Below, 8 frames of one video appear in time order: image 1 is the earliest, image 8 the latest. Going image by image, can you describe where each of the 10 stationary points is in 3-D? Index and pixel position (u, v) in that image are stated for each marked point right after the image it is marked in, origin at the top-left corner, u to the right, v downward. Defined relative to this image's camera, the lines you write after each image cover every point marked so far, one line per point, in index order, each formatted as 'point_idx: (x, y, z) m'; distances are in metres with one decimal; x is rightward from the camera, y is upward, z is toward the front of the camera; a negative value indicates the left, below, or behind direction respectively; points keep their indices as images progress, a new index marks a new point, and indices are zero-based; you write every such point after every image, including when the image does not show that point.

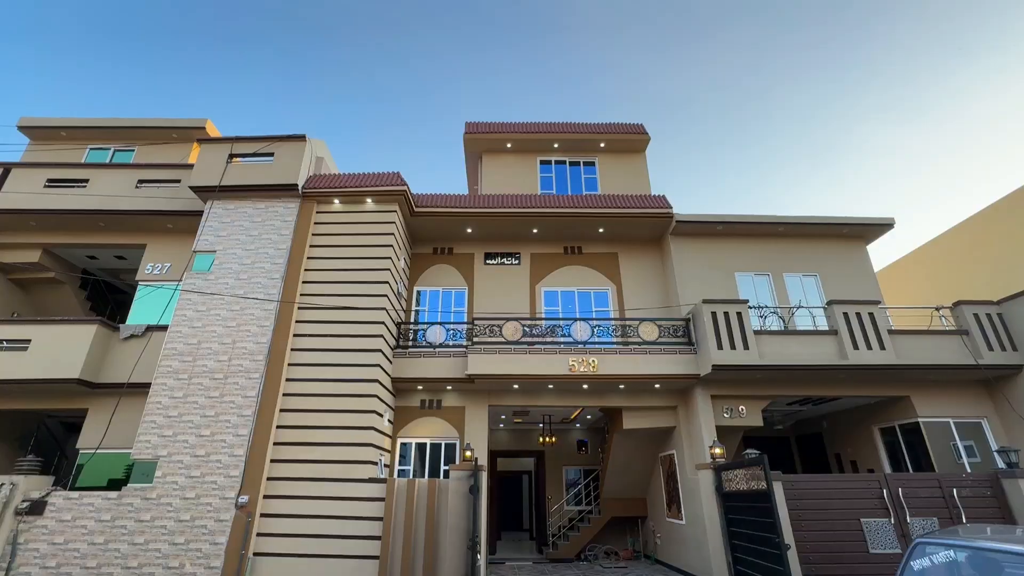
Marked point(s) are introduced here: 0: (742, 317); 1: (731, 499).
0: (+3.9, -0.5, +8.0) m
1: (+2.8, -2.8, +6.1) m
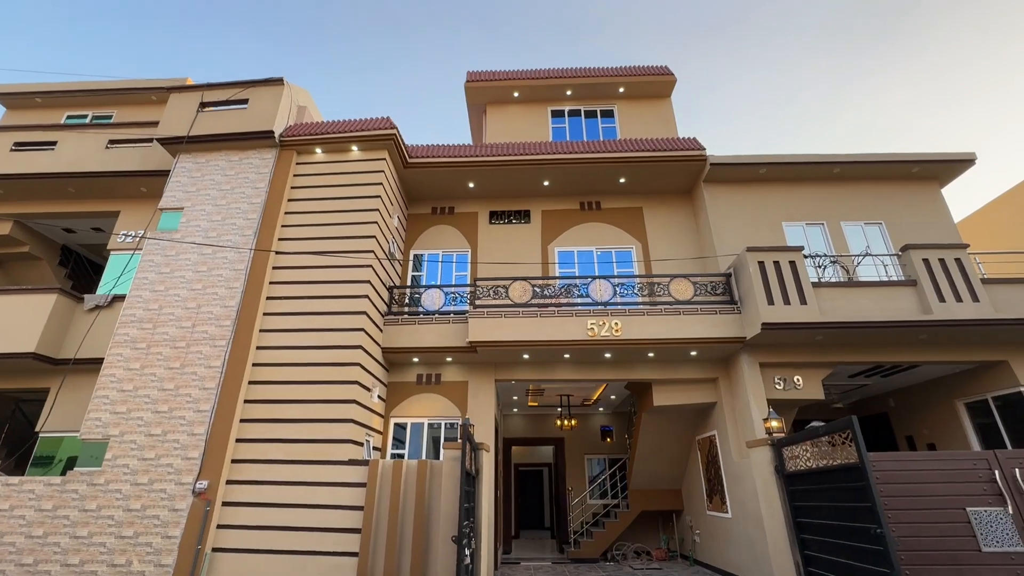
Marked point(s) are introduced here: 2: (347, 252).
0: (+4.0, +0.3, +6.6) m
1: (+2.9, -2.0, +4.8) m
2: (-2.5, +0.6, +7.0) m
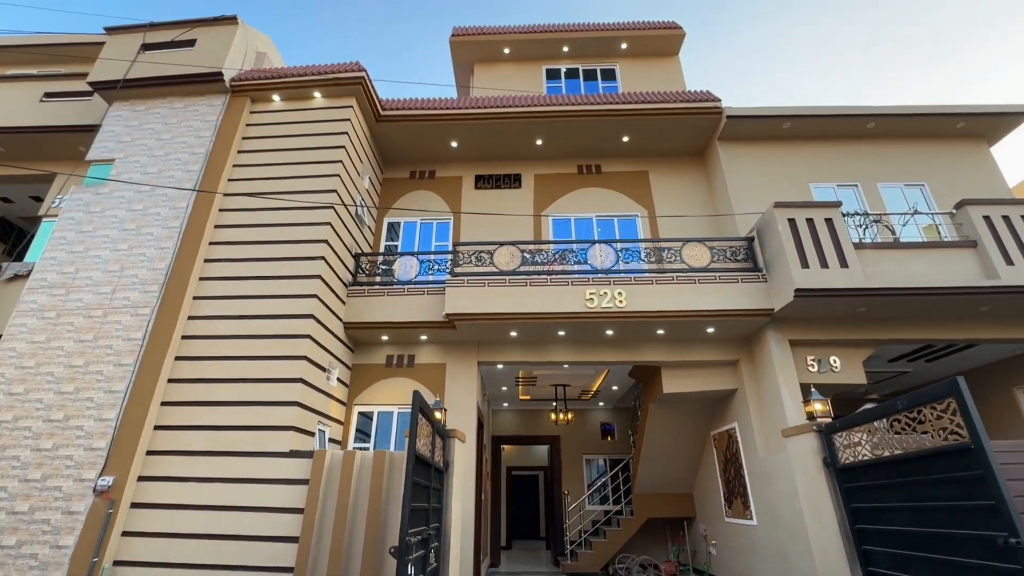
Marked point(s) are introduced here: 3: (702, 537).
0: (+3.8, +0.8, +5.6) m
1: (+2.7, -1.5, +3.7) m
2: (-2.7, +1.0, +6.0) m
3: (+3.0, -3.9, +7.4) m
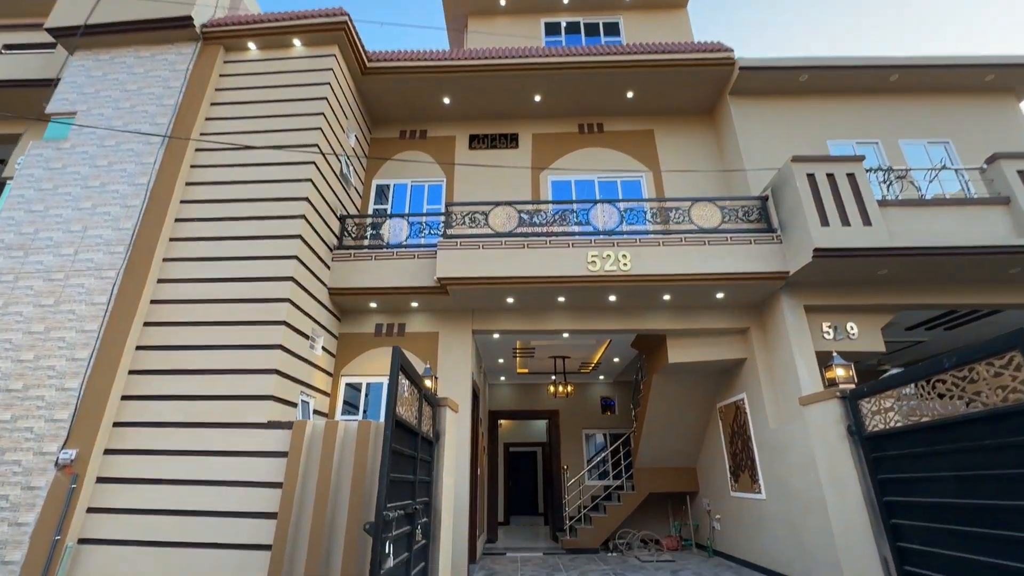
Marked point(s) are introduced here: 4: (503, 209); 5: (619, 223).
0: (+3.8, +1.2, +5.2) m
1: (+2.7, -1.1, +3.4) m
2: (-2.7, +1.5, +5.5) m
3: (+2.9, -3.4, +7.1) m
4: (-0.1, +1.0, +5.8) m
5: (+1.3, +0.8, +5.7) m
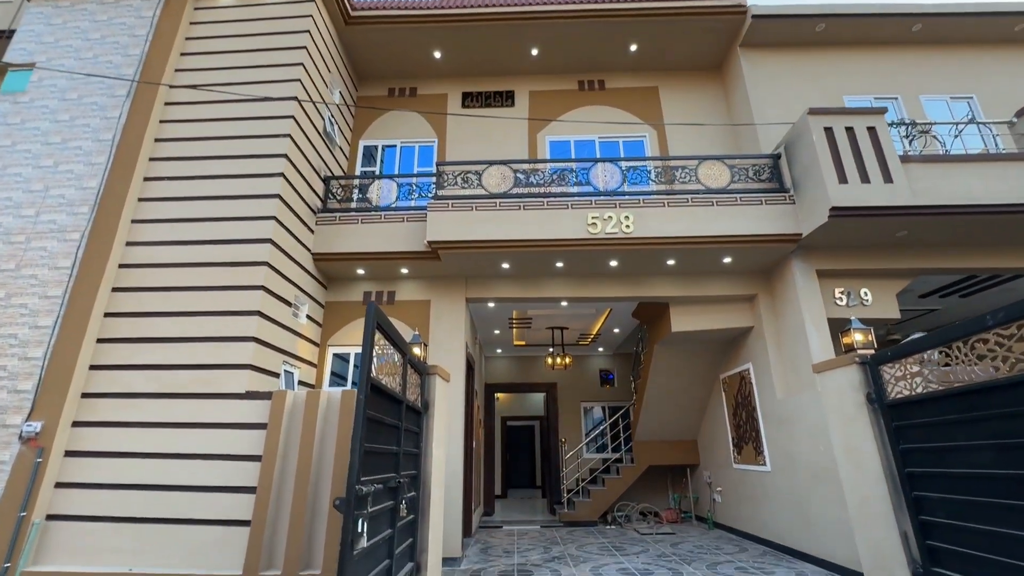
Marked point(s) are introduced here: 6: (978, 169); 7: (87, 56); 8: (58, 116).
0: (+3.7, +1.6, +4.8) m
1: (+2.6, -0.8, +3.1) m
2: (-2.8, +1.8, +5.1) m
3: (+2.9, -2.9, +7.0) m
4: (-0.2, +1.4, +5.5) m
5: (+1.3, +1.2, +5.4) m
6: (+4.7, +1.2, +4.7) m
7: (-4.8, +2.6, +5.3) m
8: (-4.9, +1.8, +5.0) m
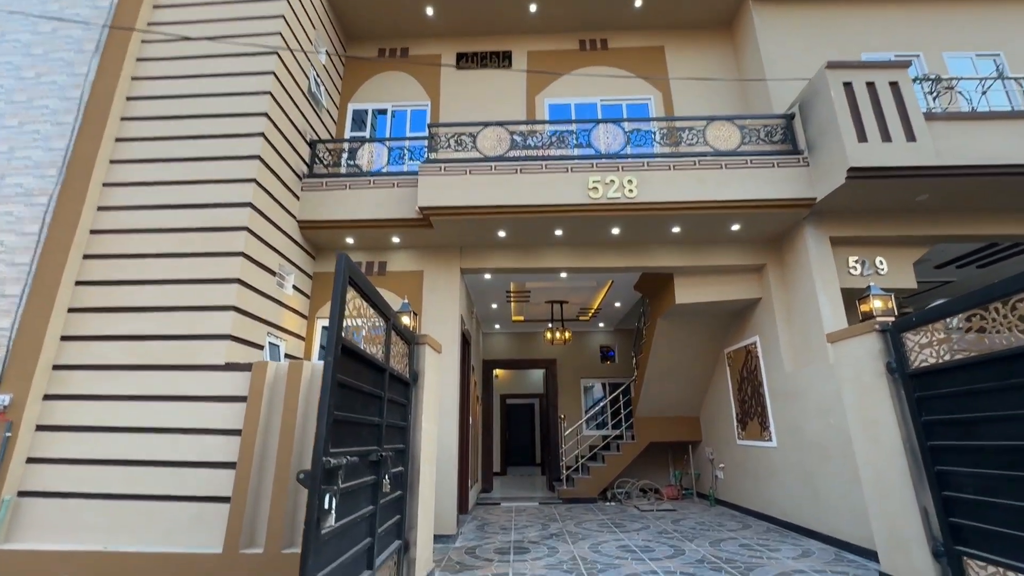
0: (+3.7, +1.9, +4.5) m
1: (+2.6, -0.6, +2.9) m
2: (-2.8, +2.2, +4.8) m
3: (+2.9, -2.5, +6.8) m
4: (-0.2, +1.7, +5.2) m
5: (+1.2, +1.5, +5.1) m
6: (+4.7, +1.5, +4.4) m
7: (-4.8, +2.9, +4.9) m
8: (-4.9, +2.2, +4.7) m
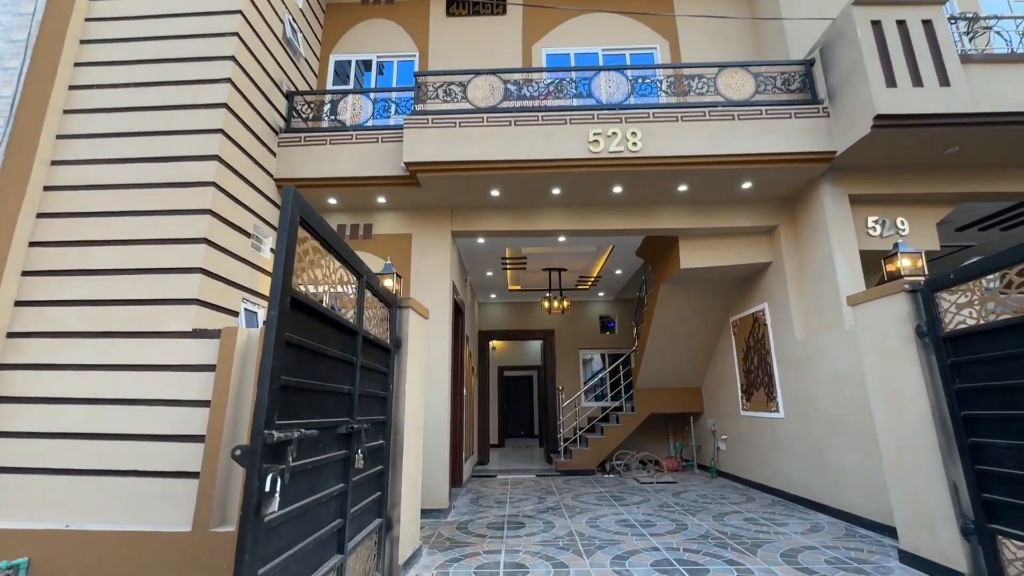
0: (+3.6, +2.2, +4.0) m
1: (+2.5, -0.3, +2.6) m
2: (-2.9, +2.5, +4.3) m
3: (+2.8, -2.1, +6.6) m
4: (-0.3, +2.1, +4.7) m
5: (+1.2, +1.9, +4.6) m
6: (+4.6, +1.9, +4.0) m
7: (-4.9, +3.3, +4.4) m
8: (-5.0, +2.5, +4.2) m
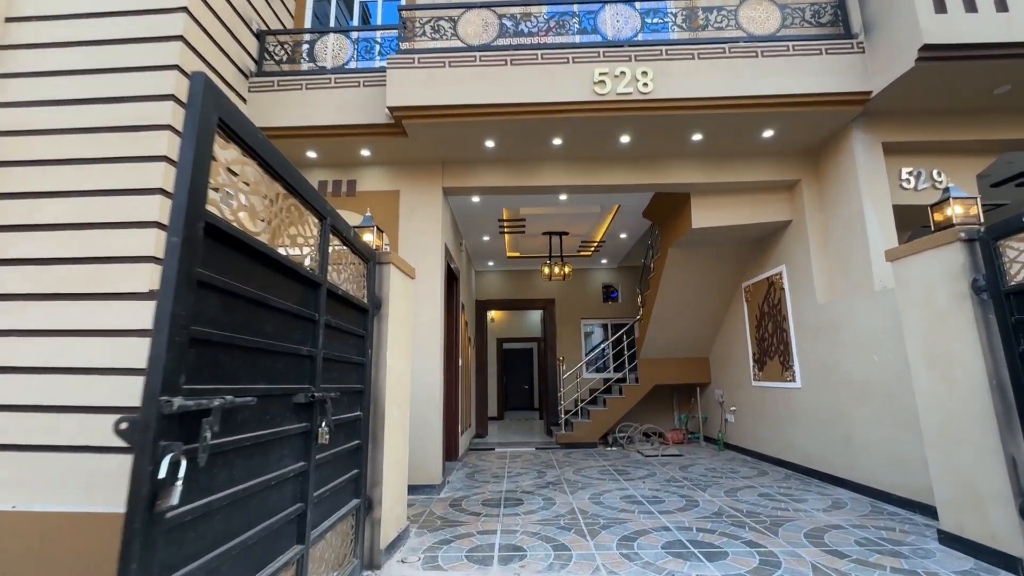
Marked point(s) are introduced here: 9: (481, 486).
0: (+3.6, +2.6, +3.5) m
1: (+2.5, -0.1, +2.2) m
2: (-2.9, +2.8, +3.8) m
3: (+2.8, -1.6, +6.4) m
4: (-0.3, +2.5, +4.2) m
5: (+1.1, +2.3, +4.1) m
6: (+4.6, +2.2, +3.5) m
7: (-4.9, +3.6, +3.9) m
8: (-5.0, +2.8, +3.7) m
9: (-0.3, -1.8, +4.4) m
